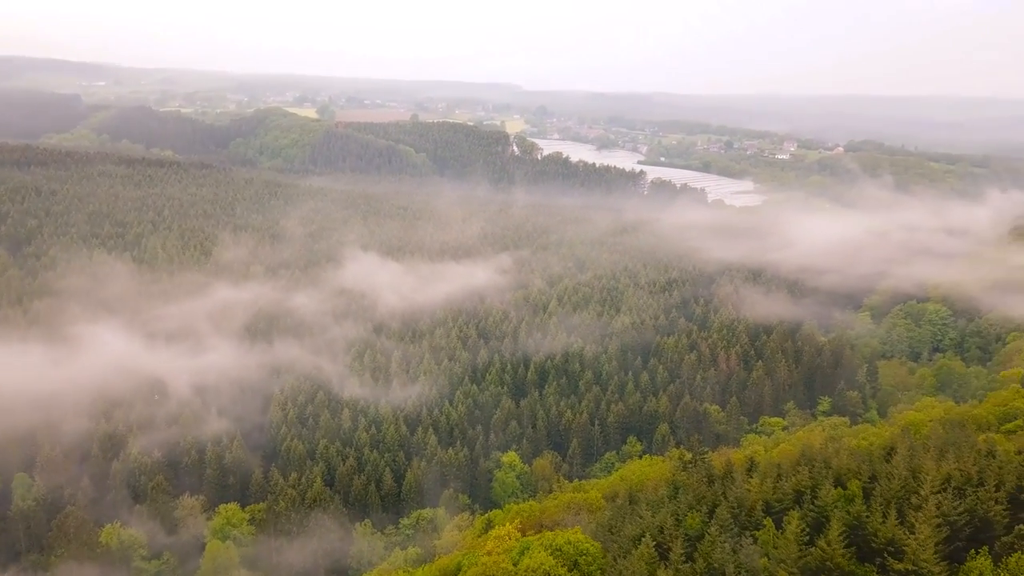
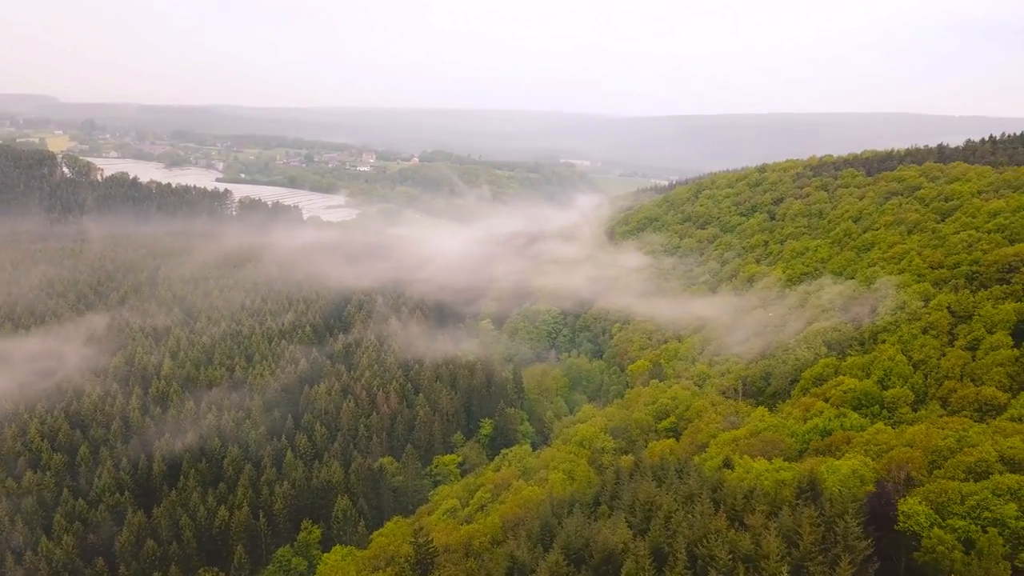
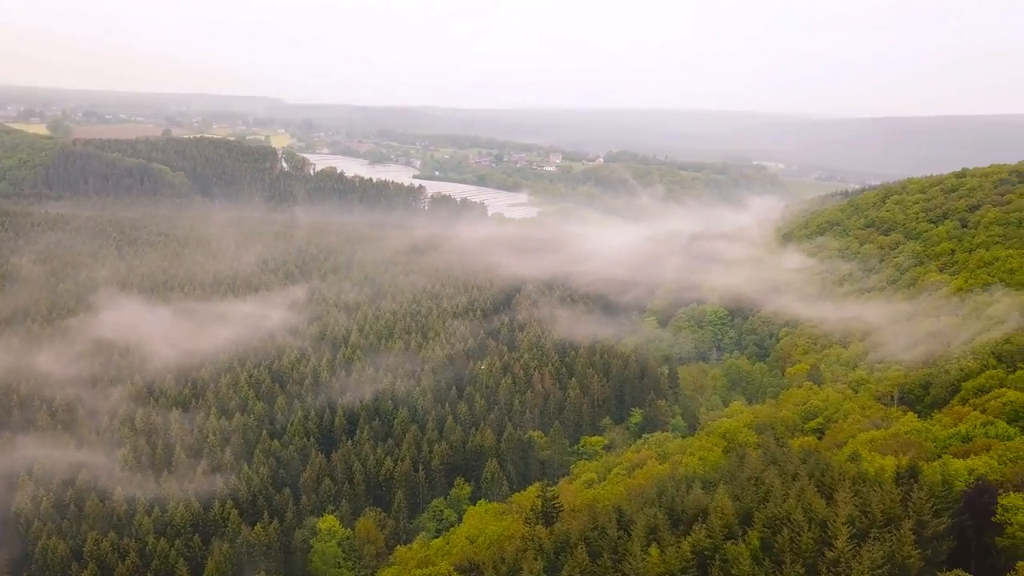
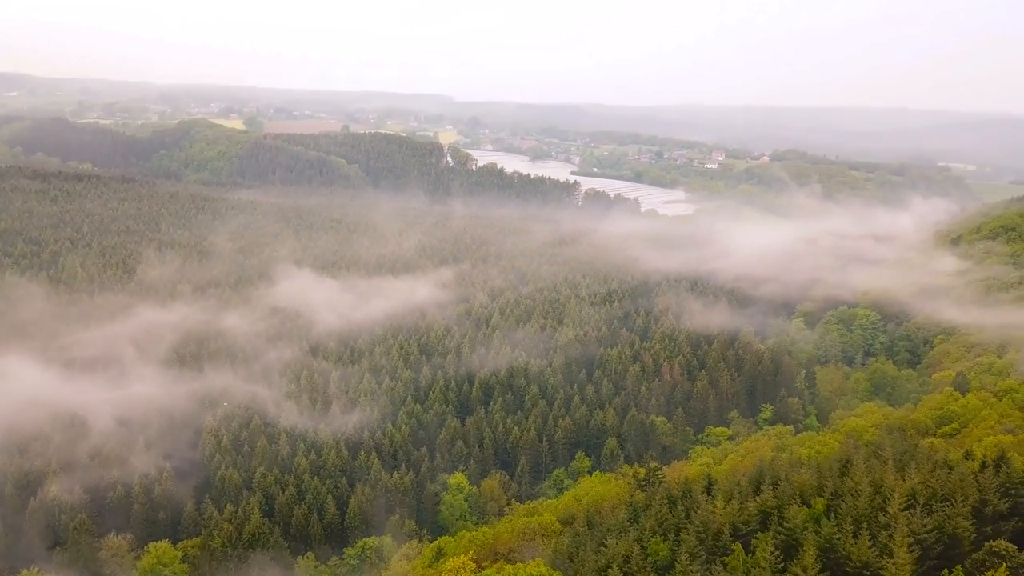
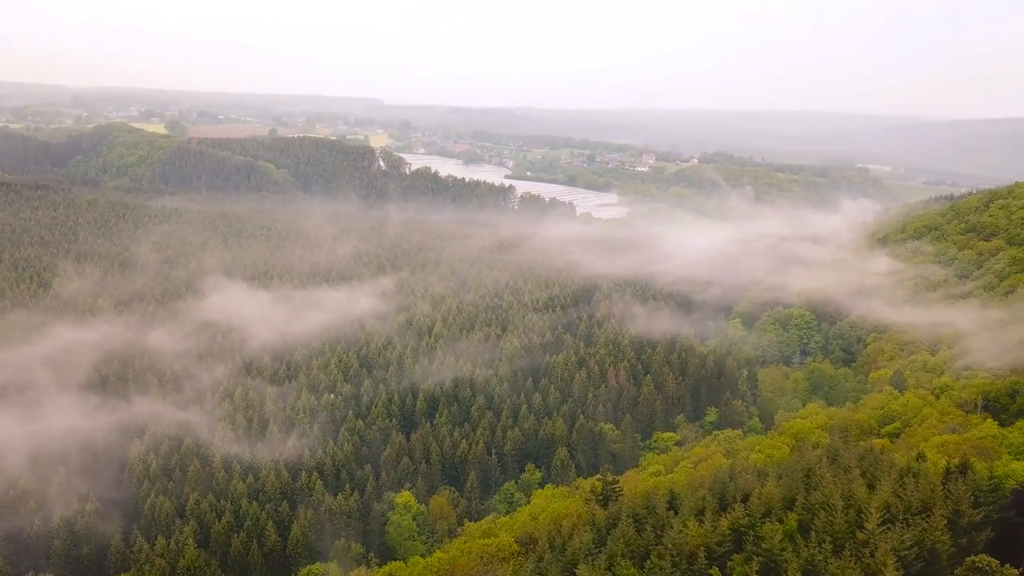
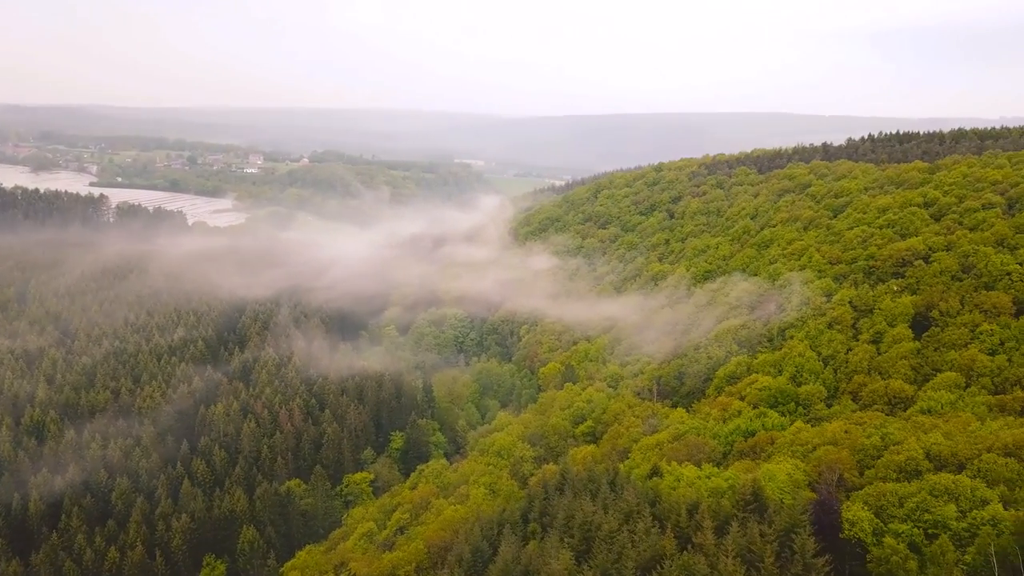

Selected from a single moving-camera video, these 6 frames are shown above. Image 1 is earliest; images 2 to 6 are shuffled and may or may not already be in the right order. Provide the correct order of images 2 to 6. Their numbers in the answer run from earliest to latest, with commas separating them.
4, 5, 3, 2, 6
